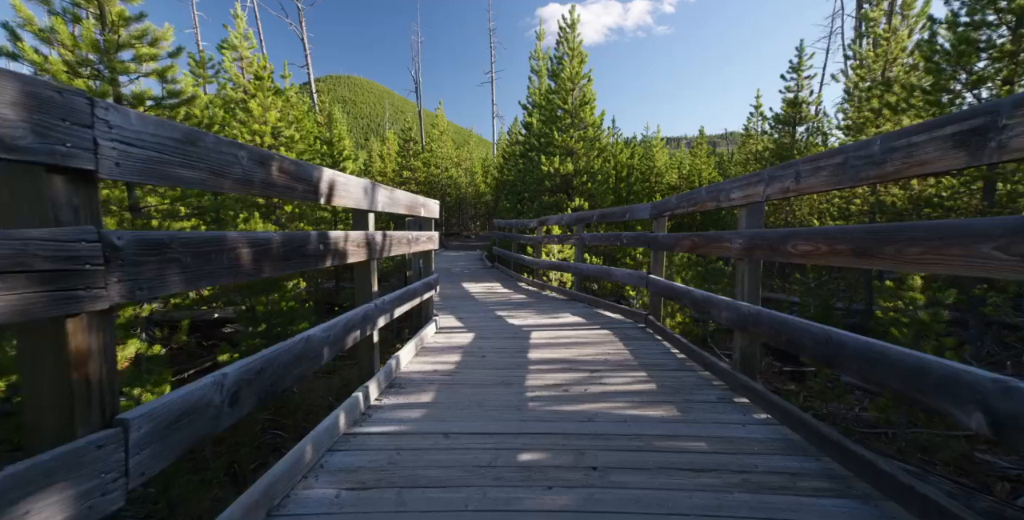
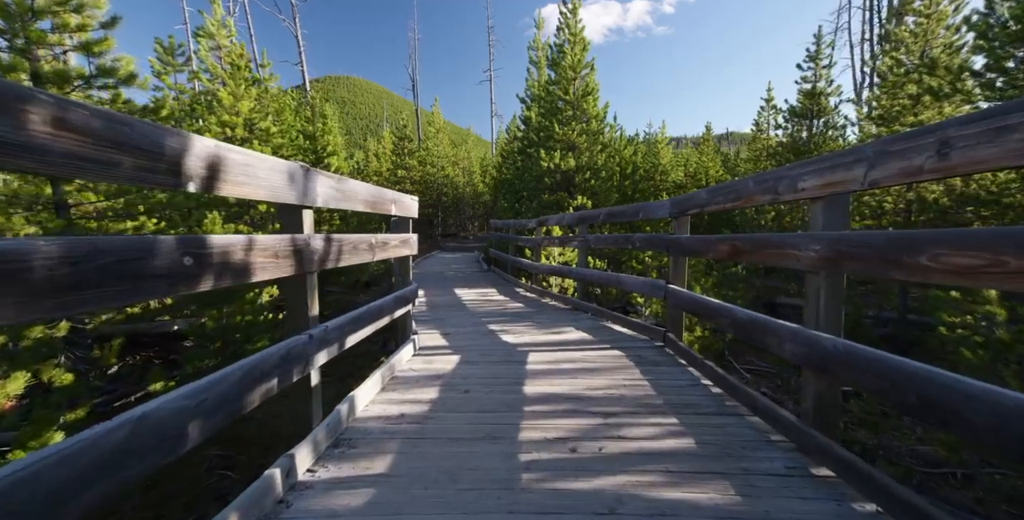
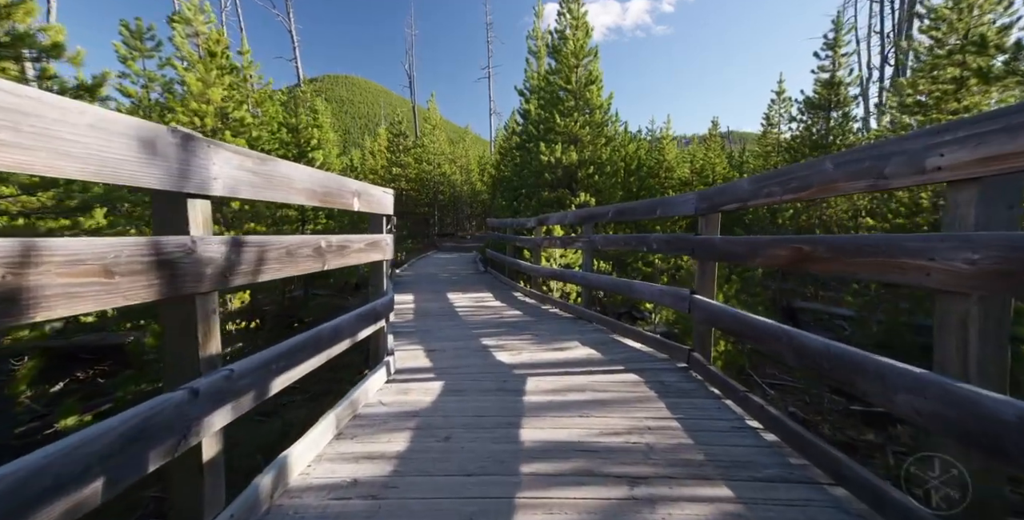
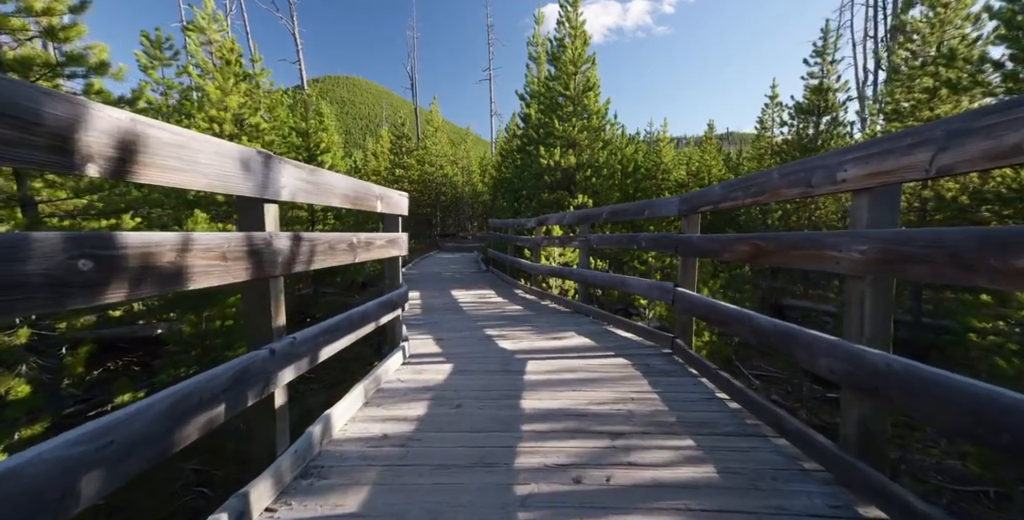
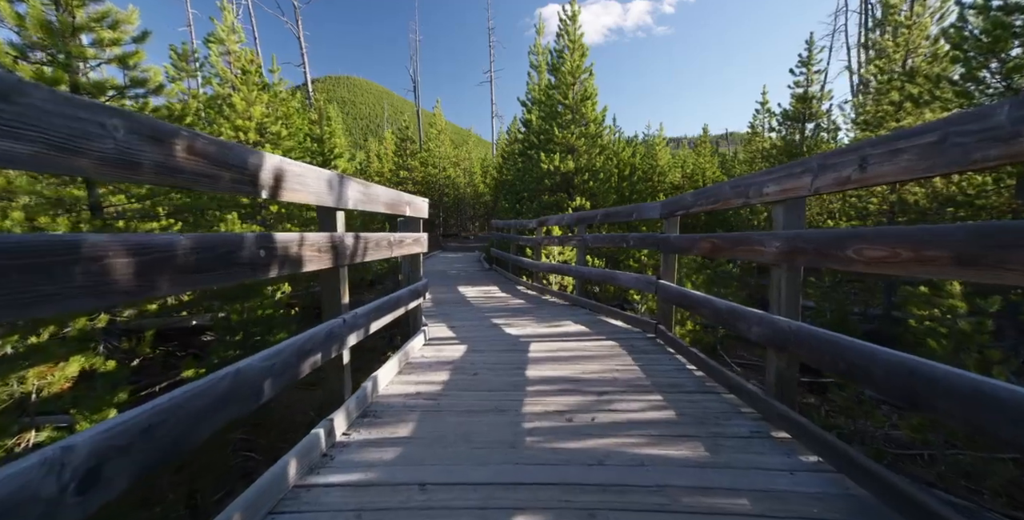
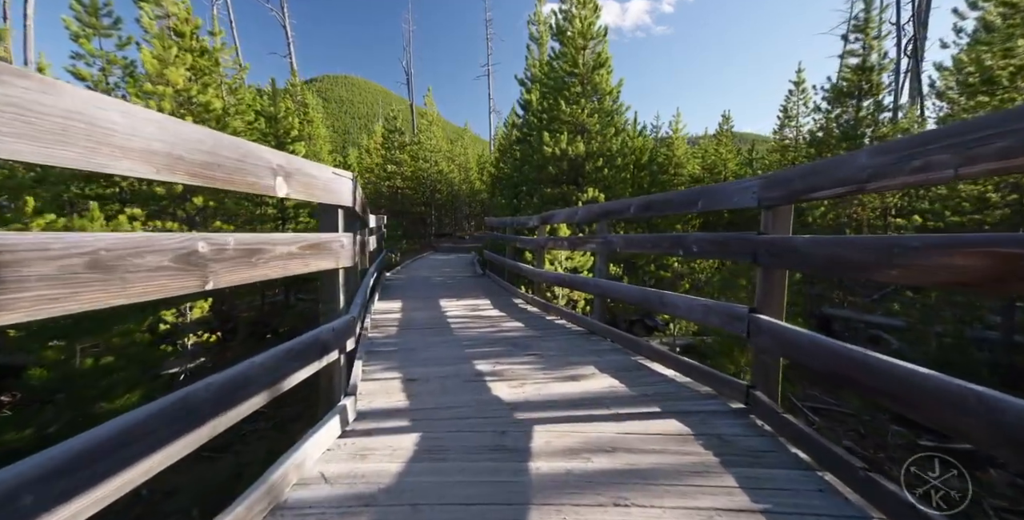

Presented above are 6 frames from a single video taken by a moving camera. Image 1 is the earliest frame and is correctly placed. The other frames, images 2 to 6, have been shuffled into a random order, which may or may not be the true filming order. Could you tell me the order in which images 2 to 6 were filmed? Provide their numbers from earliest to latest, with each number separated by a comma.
5, 2, 4, 3, 6
